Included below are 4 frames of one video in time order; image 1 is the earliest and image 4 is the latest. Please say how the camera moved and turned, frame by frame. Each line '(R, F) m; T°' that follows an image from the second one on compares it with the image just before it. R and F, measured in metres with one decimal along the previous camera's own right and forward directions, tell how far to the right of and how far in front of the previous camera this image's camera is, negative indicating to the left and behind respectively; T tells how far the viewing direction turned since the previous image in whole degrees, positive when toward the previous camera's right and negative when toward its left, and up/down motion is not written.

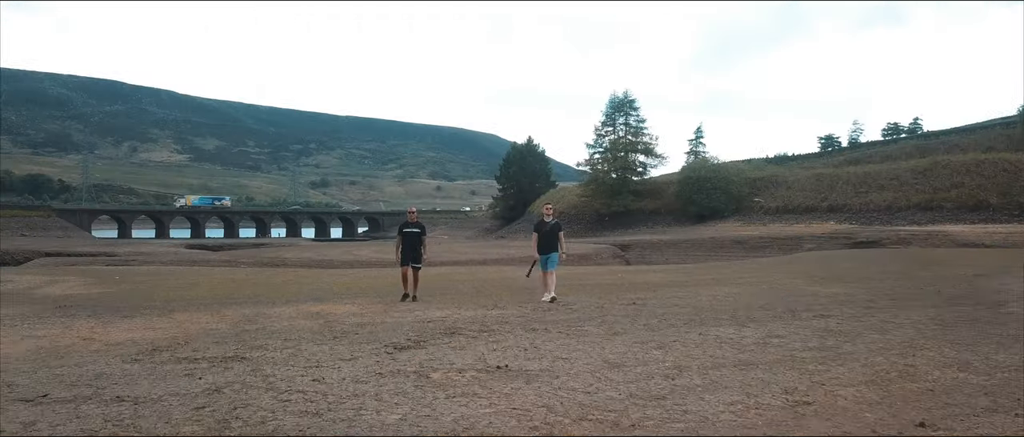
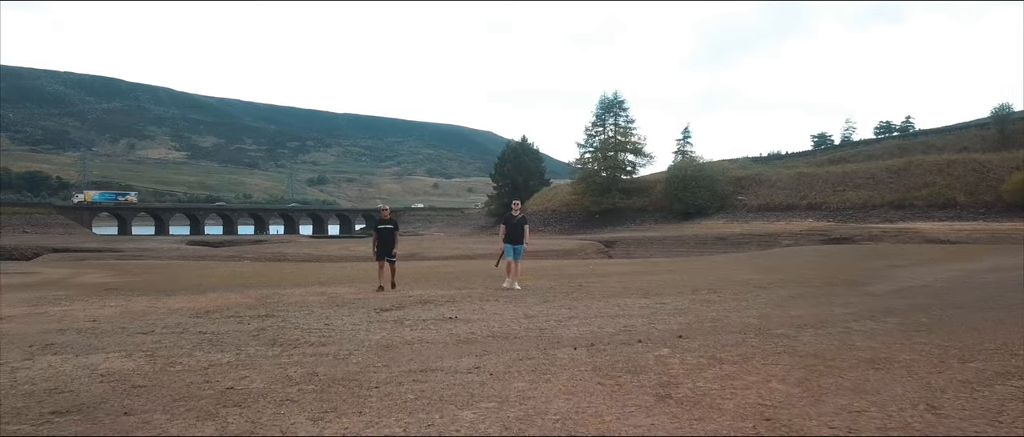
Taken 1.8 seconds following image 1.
(+0.6, -2.3) m; 0°
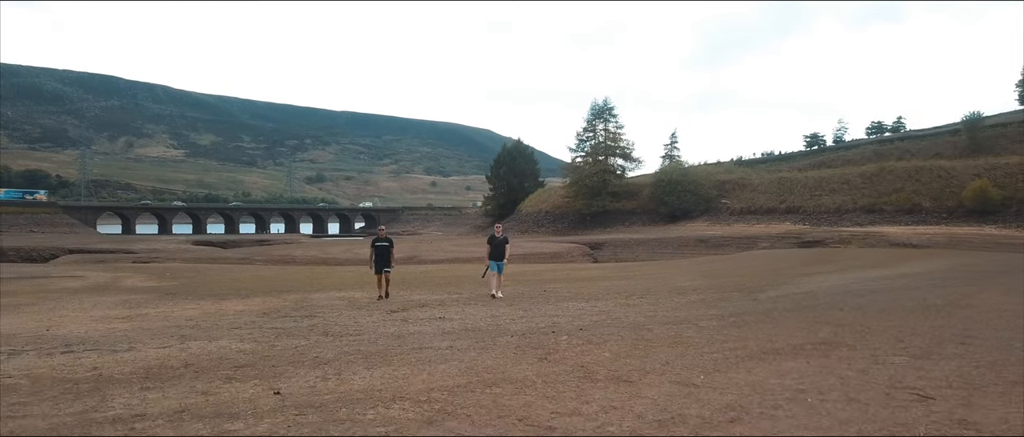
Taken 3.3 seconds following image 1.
(+0.5, -3.3) m; 0°
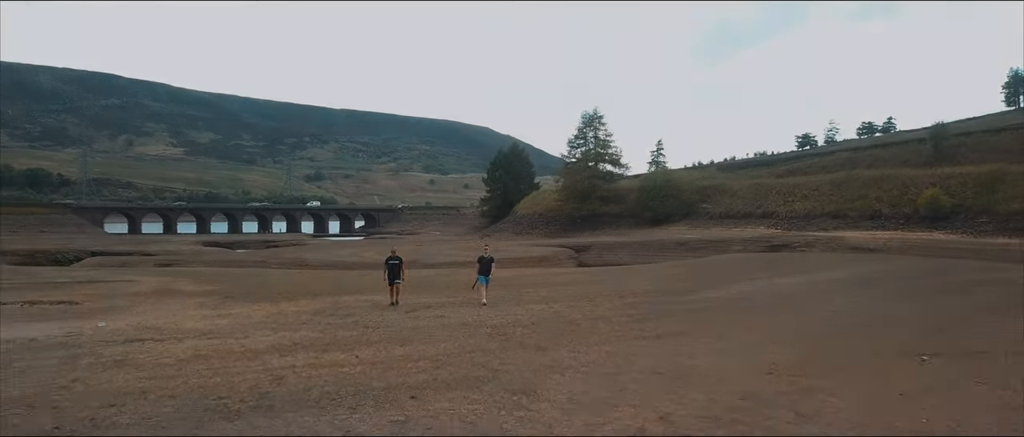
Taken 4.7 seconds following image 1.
(+0.5, -4.7) m; 0°
